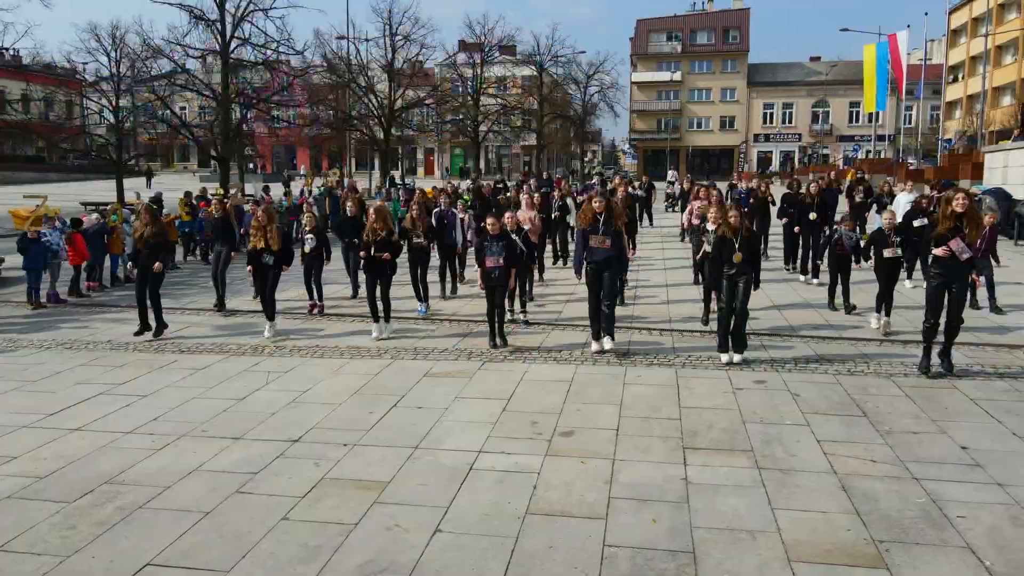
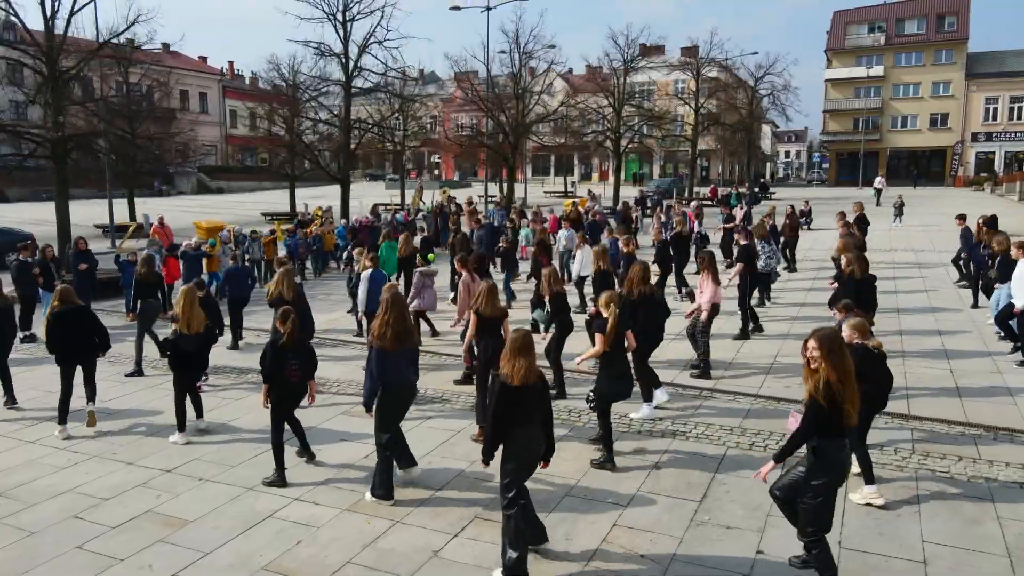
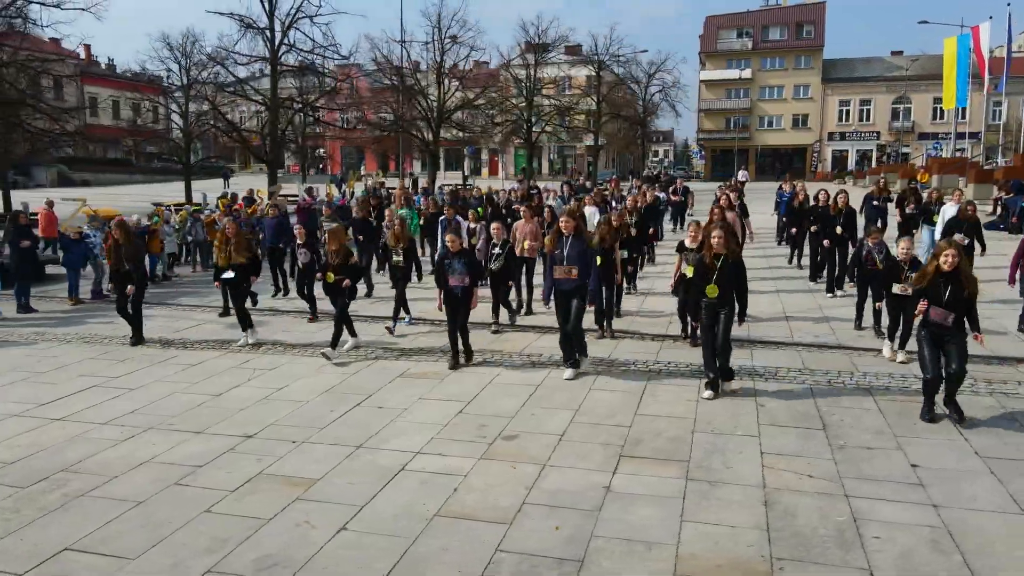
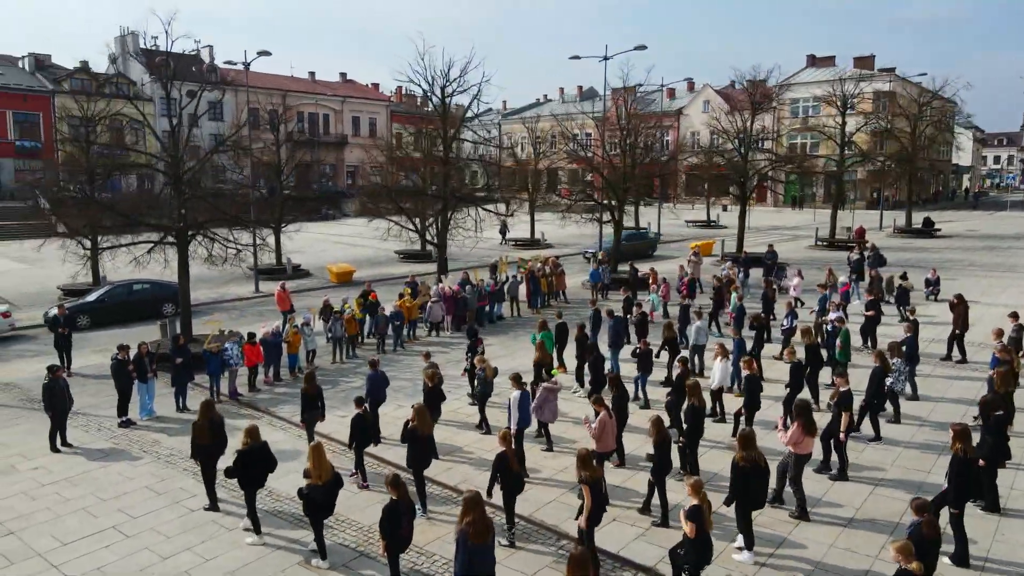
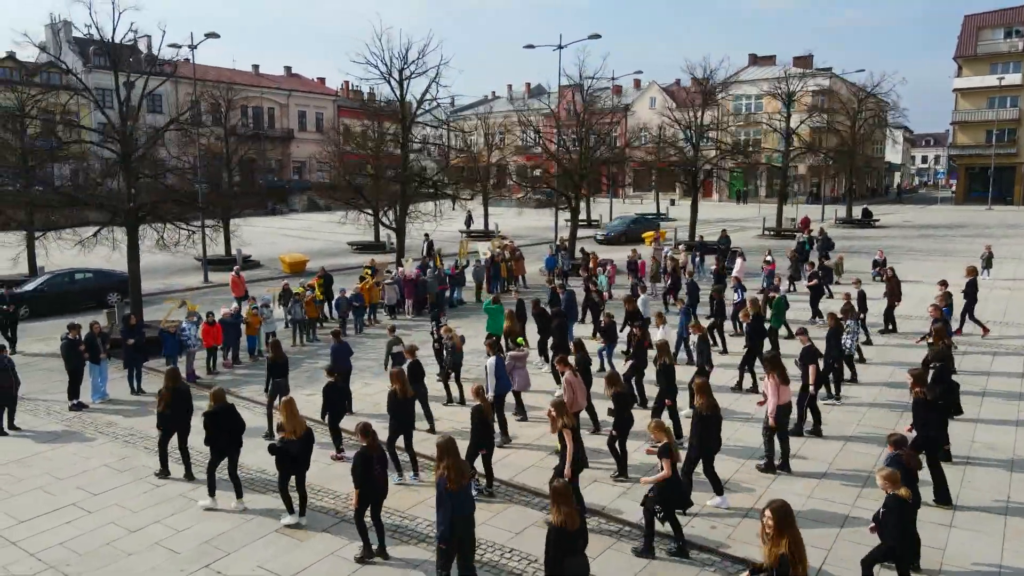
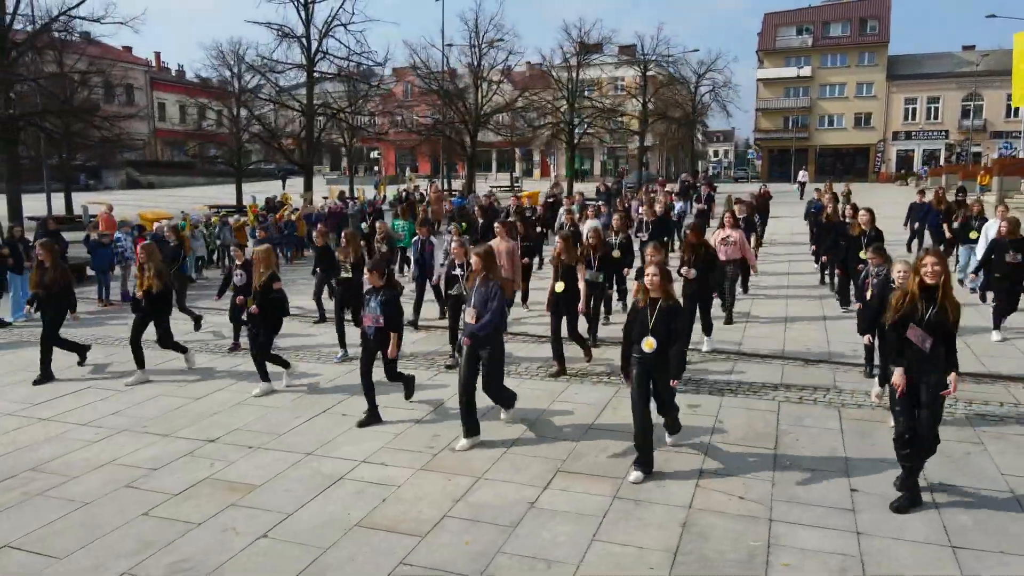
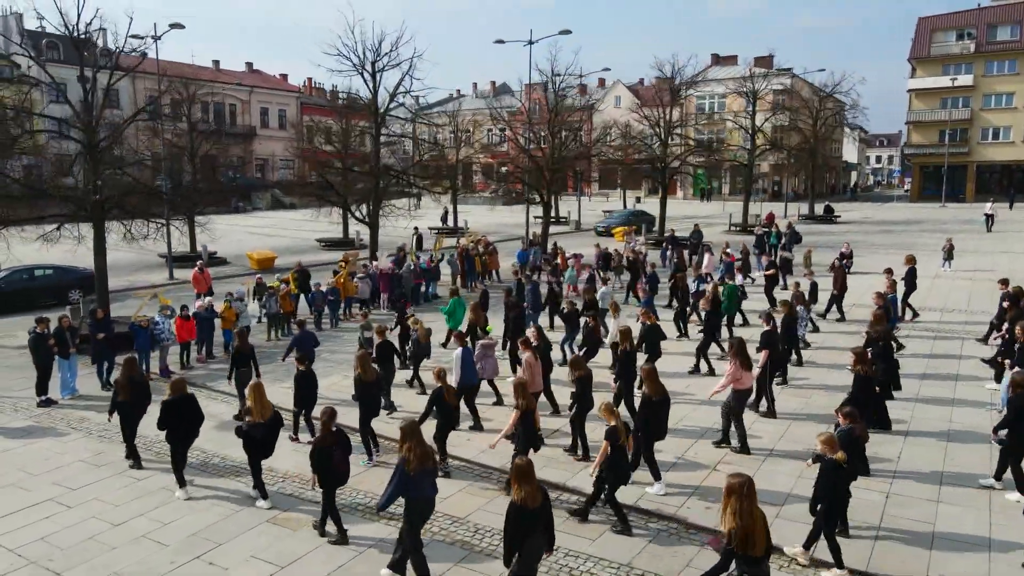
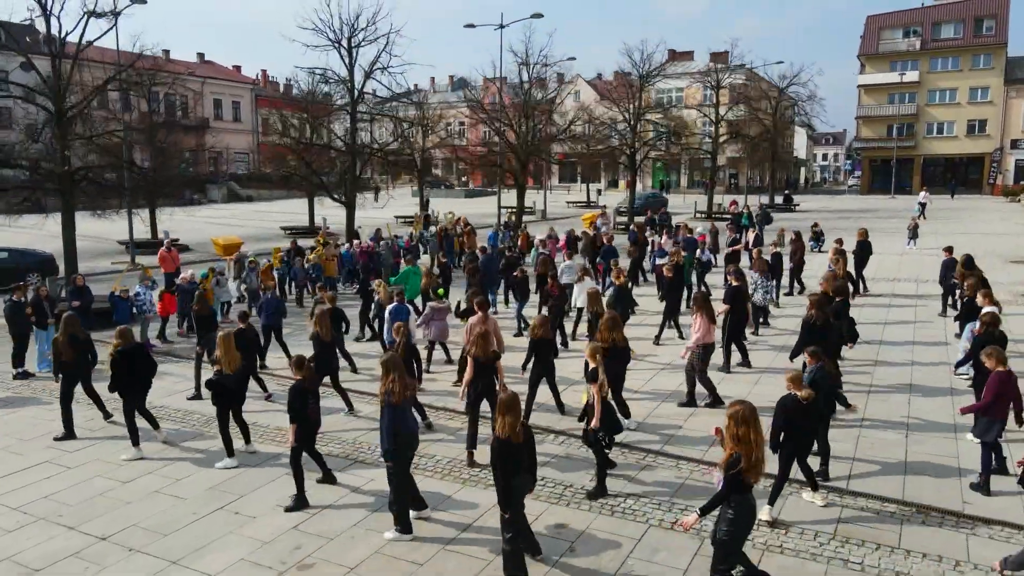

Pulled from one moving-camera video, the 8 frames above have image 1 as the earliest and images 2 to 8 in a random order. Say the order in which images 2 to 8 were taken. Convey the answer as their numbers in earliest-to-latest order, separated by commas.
3, 6, 2, 8, 7, 5, 4
